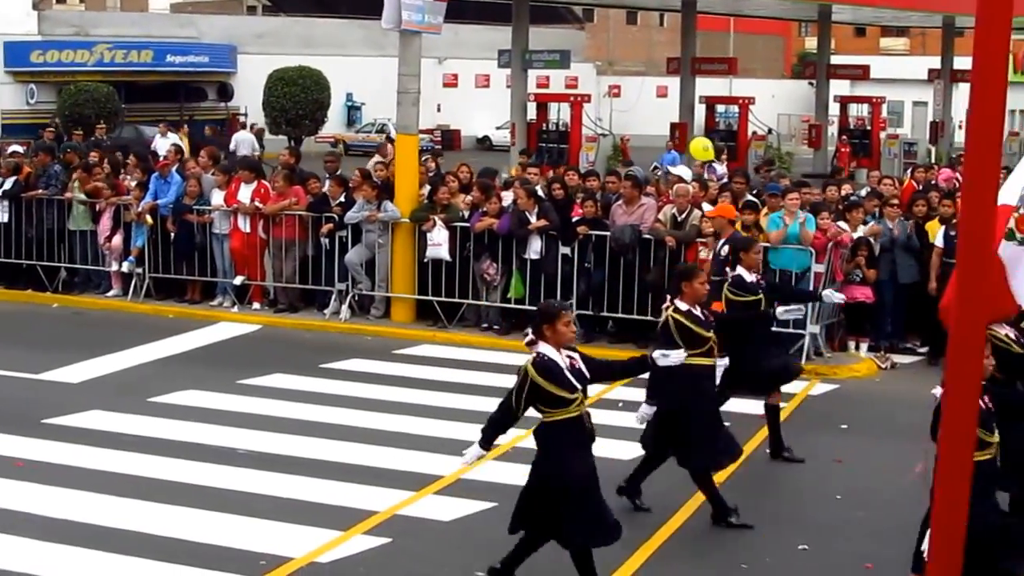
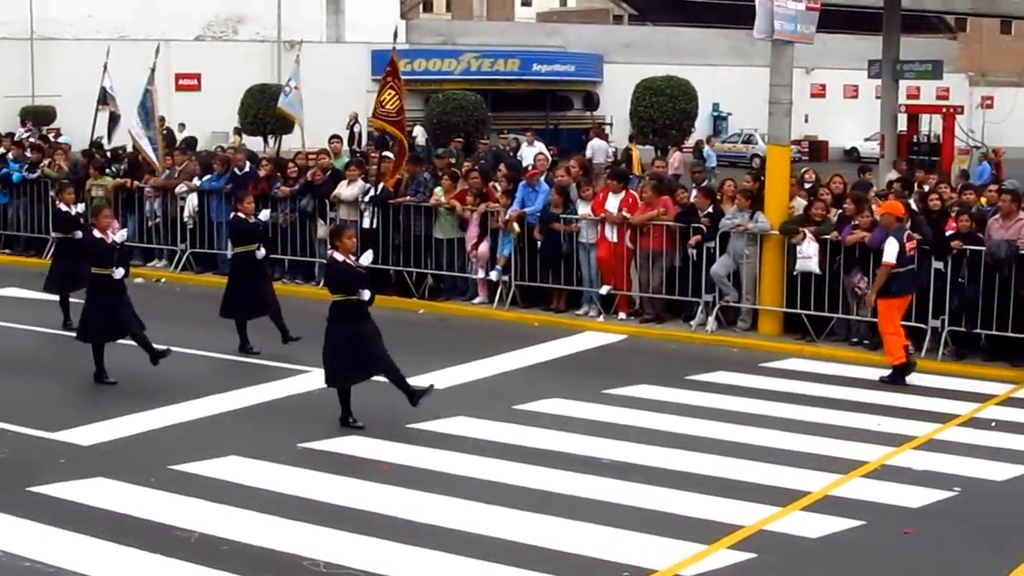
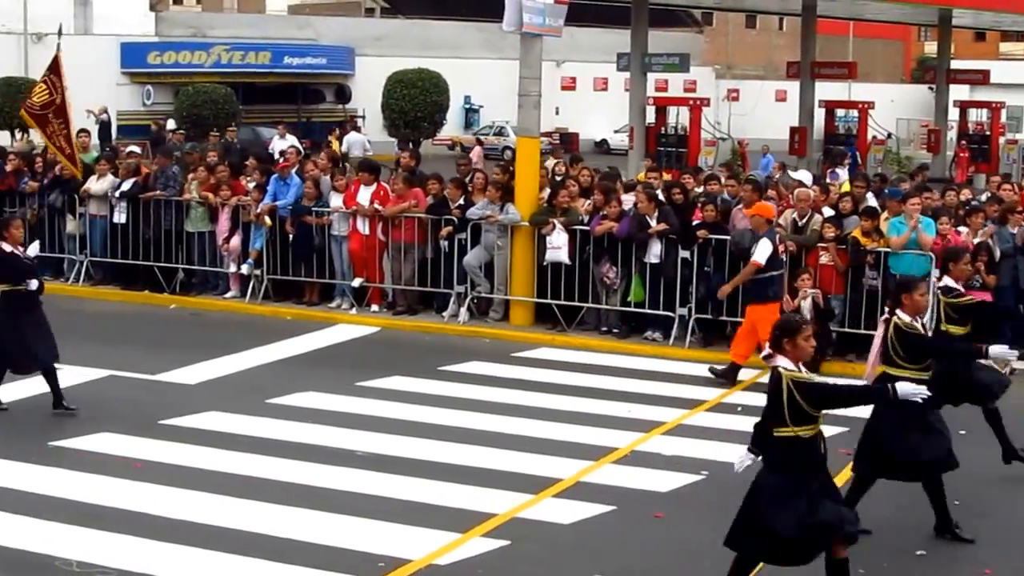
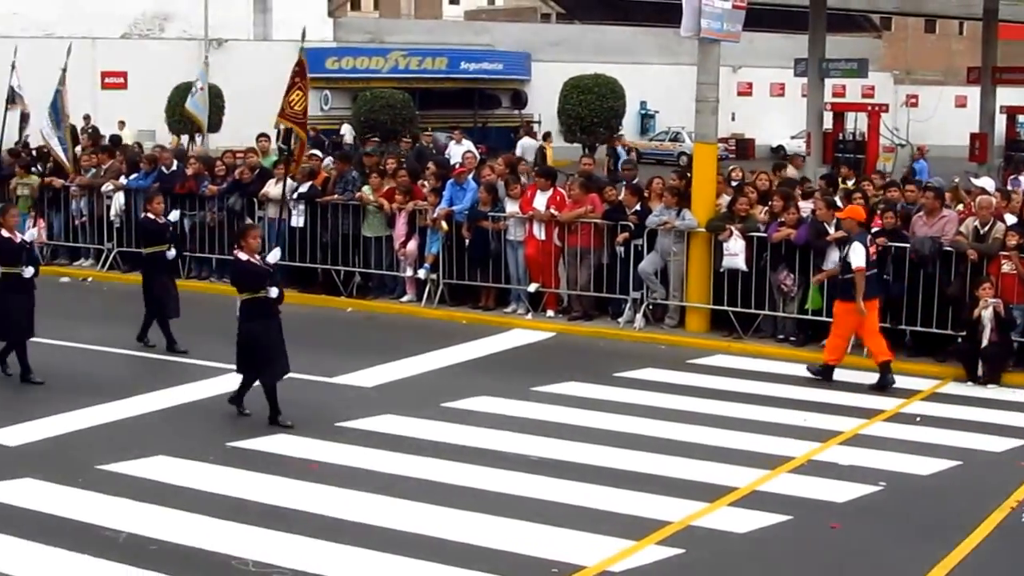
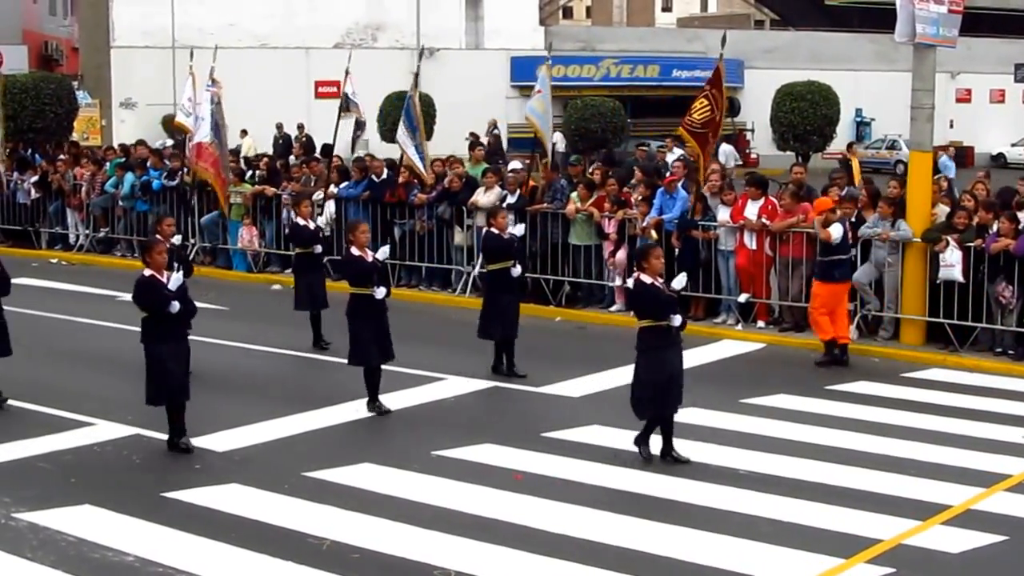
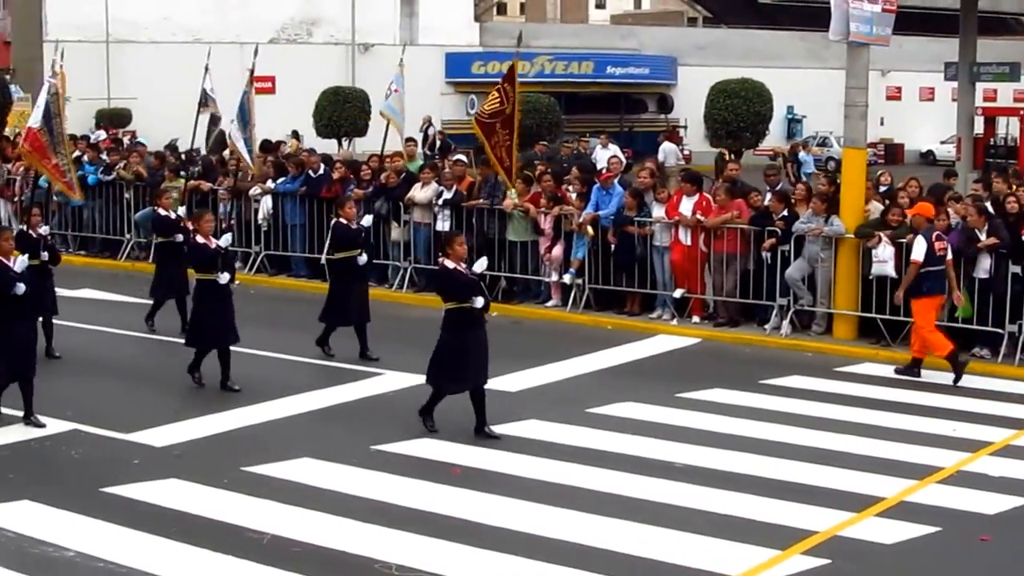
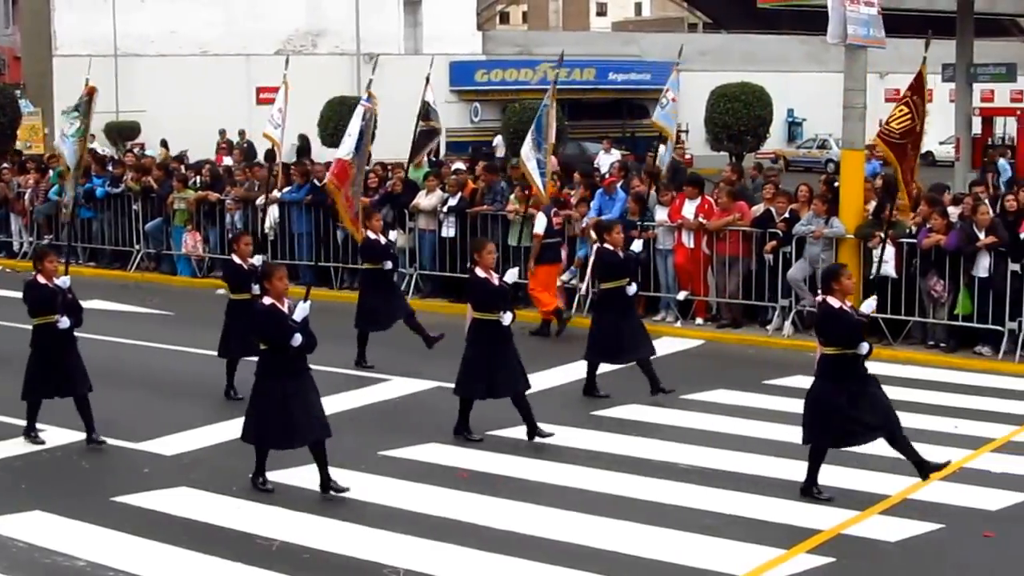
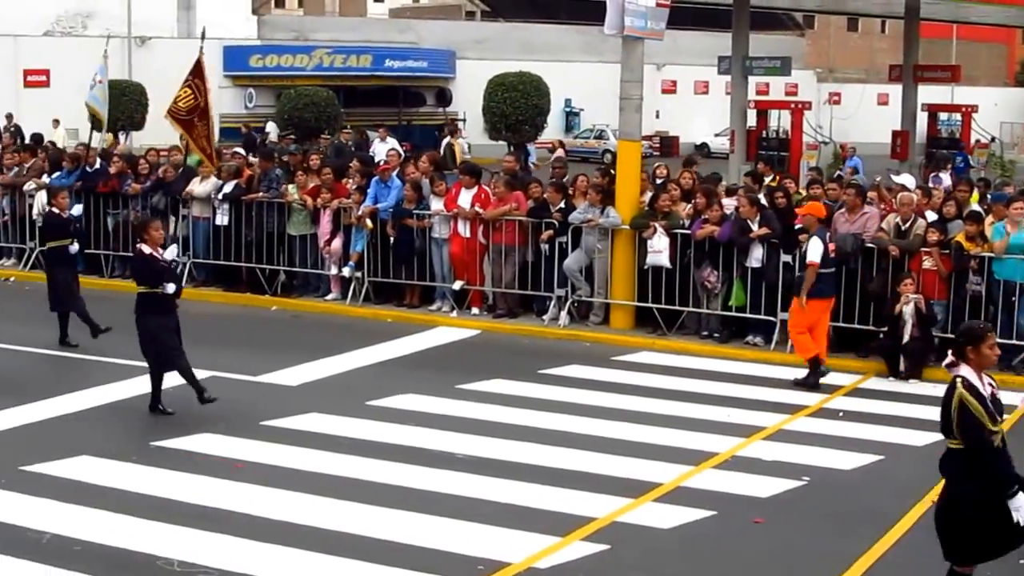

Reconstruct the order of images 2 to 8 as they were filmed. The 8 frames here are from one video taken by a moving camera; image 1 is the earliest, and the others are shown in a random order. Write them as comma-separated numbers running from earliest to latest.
3, 8, 4, 2, 6, 5, 7
